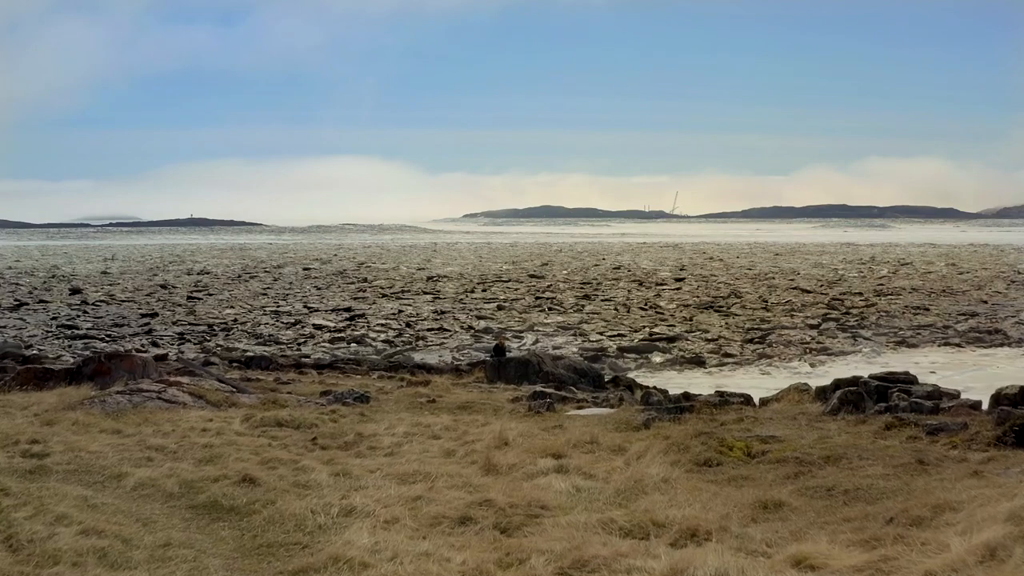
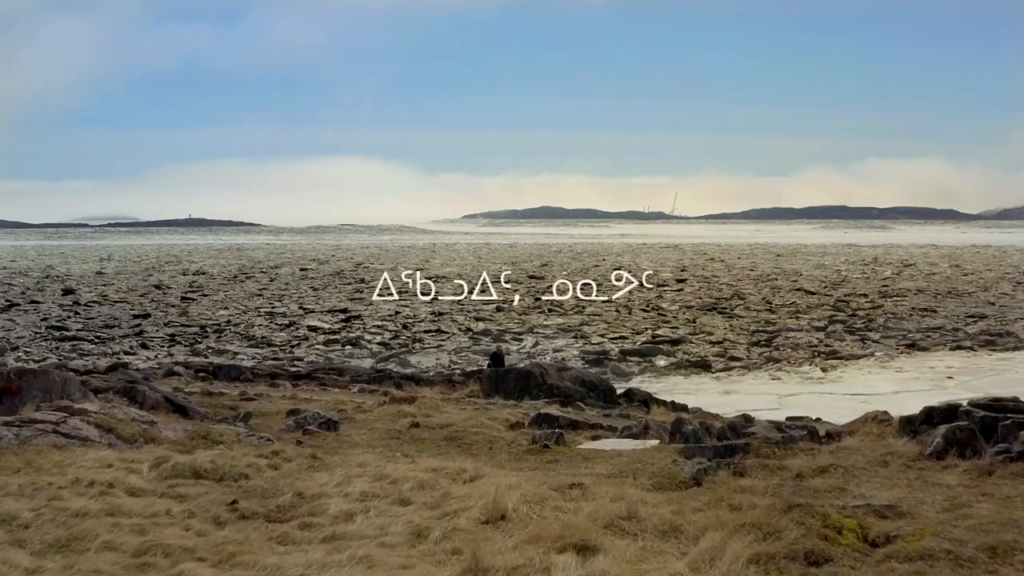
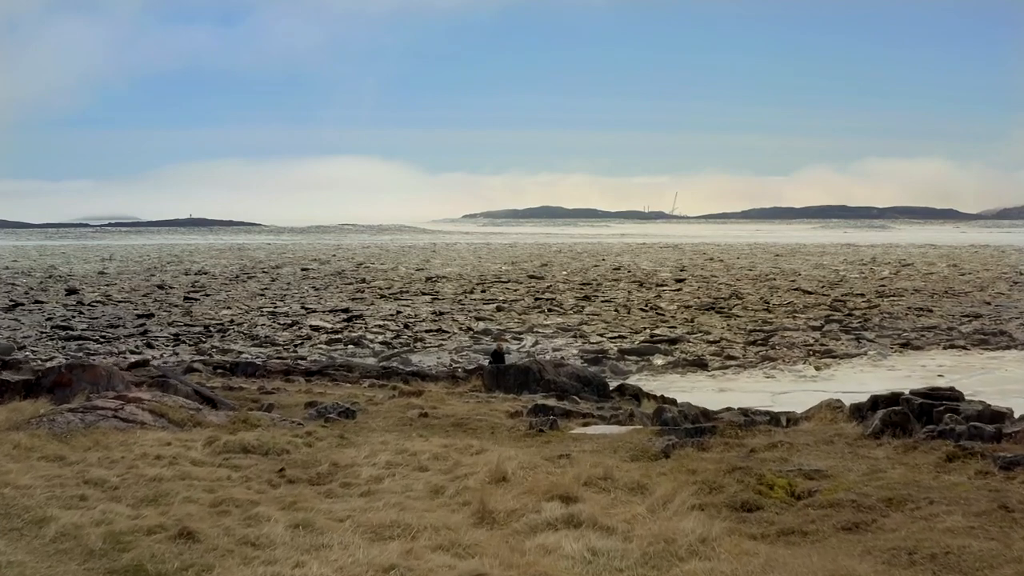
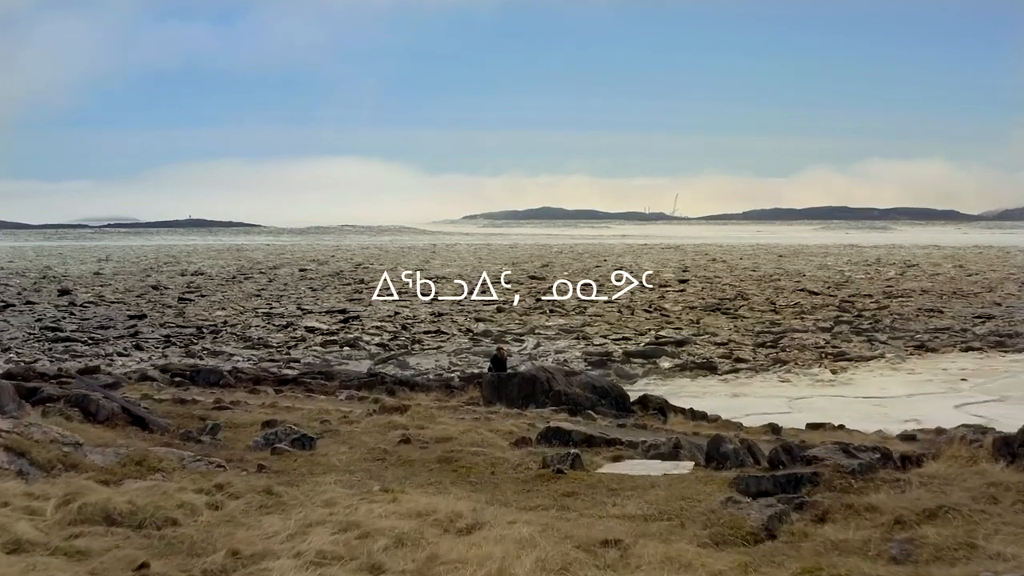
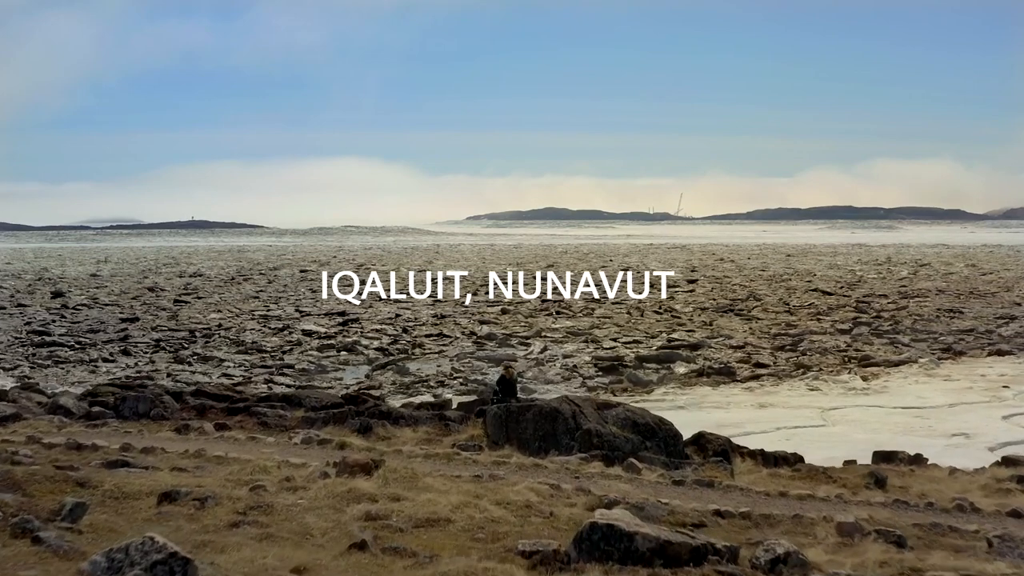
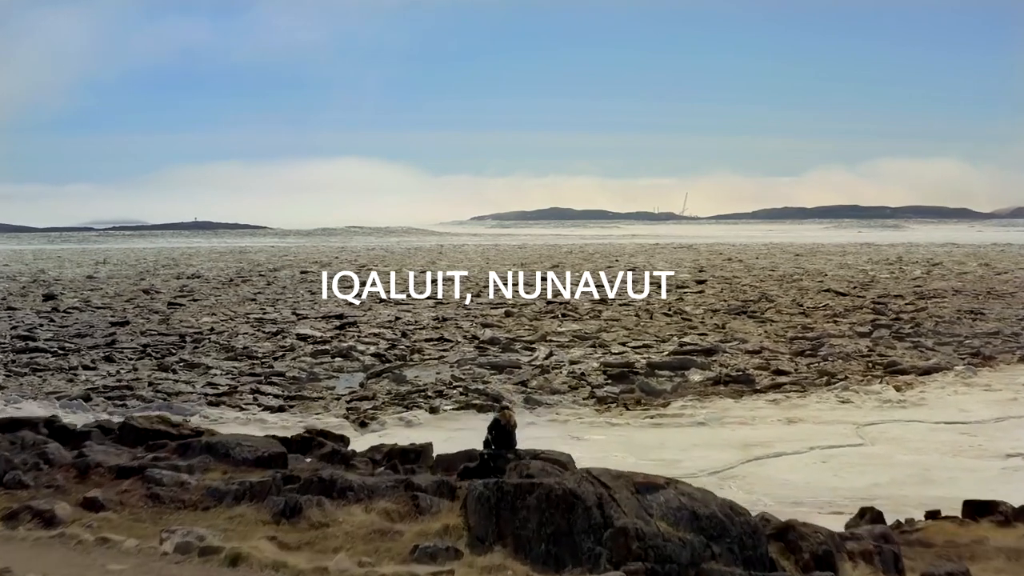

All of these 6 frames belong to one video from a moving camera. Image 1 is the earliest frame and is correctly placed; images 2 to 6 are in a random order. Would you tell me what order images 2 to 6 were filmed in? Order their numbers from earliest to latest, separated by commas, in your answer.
3, 2, 4, 5, 6
